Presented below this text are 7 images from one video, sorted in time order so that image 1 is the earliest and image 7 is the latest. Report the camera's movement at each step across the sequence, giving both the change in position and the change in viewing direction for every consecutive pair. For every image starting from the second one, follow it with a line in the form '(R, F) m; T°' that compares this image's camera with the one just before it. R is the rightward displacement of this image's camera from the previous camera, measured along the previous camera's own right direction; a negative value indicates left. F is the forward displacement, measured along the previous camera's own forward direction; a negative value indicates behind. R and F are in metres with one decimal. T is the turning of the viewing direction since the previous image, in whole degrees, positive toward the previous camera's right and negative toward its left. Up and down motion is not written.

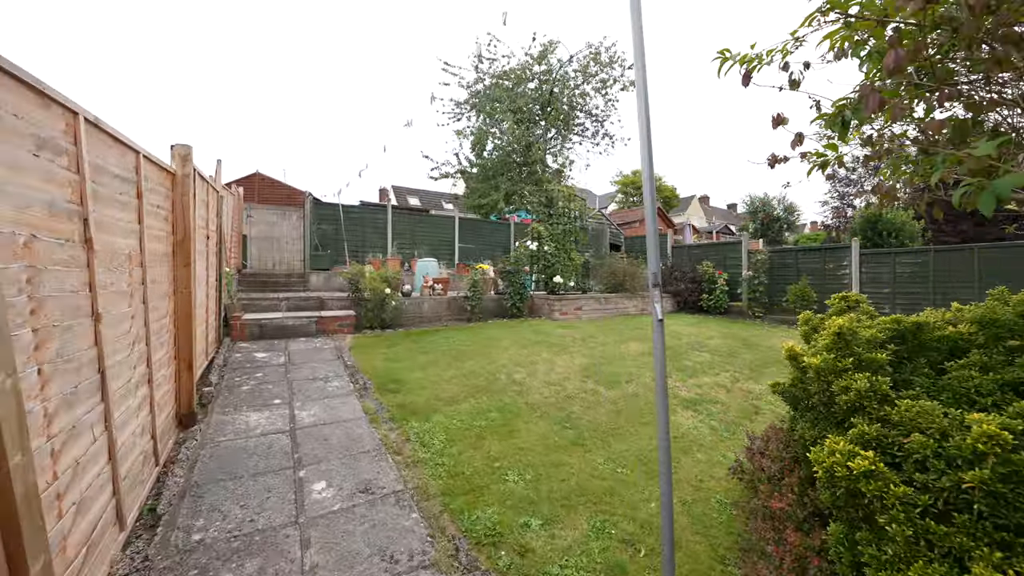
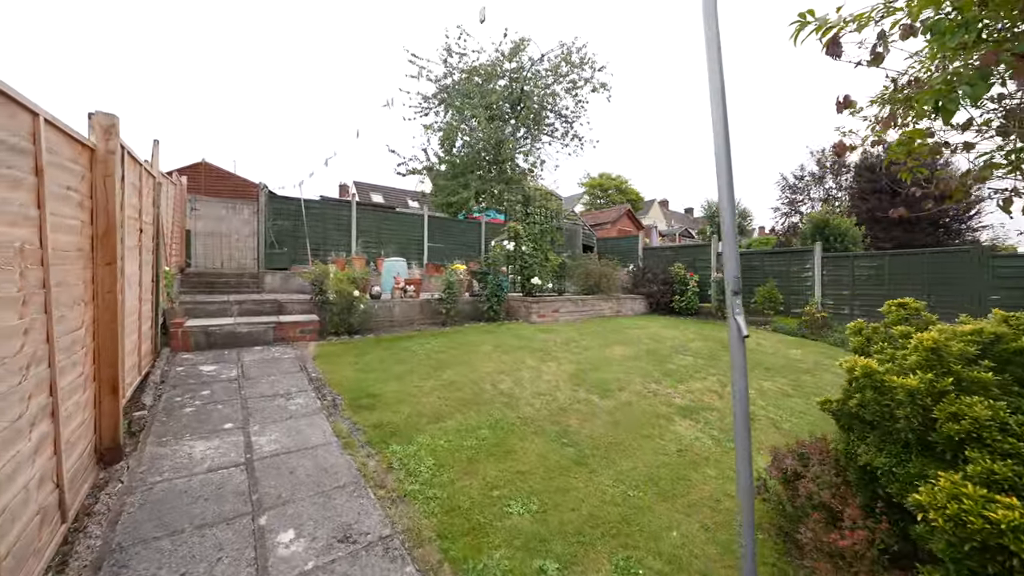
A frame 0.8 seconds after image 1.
(-0.2, +0.3) m; +5°
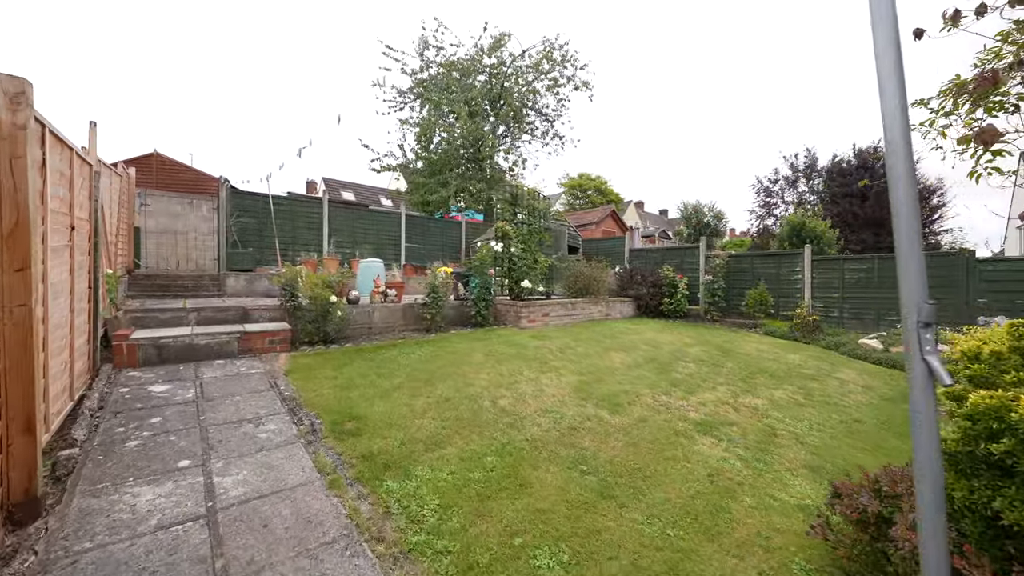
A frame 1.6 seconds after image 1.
(-0.3, +0.3) m; +4°
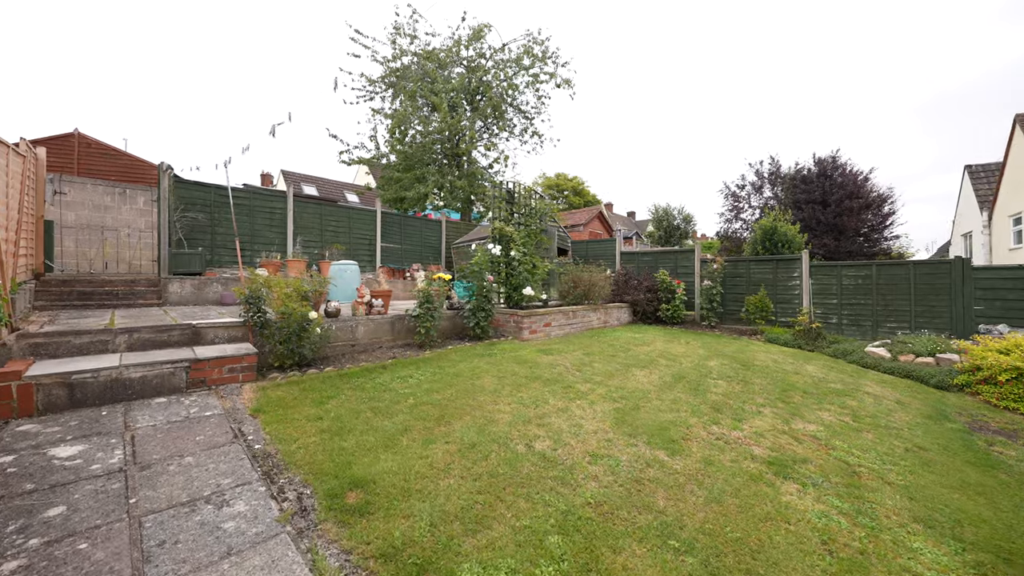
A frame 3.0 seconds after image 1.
(-0.5, +0.7) m; +5°
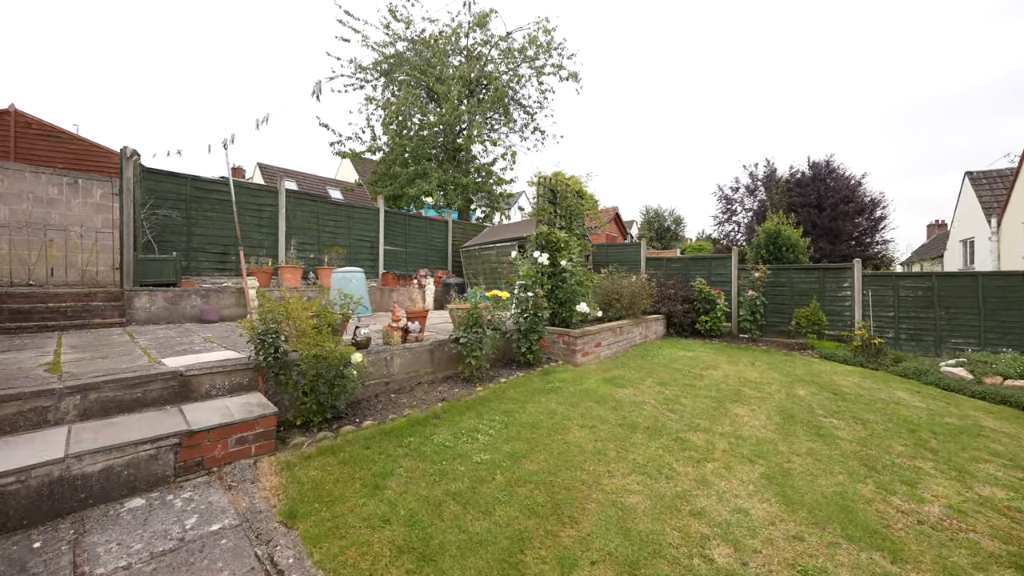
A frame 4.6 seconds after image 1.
(-1.0, +0.9) m; +4°
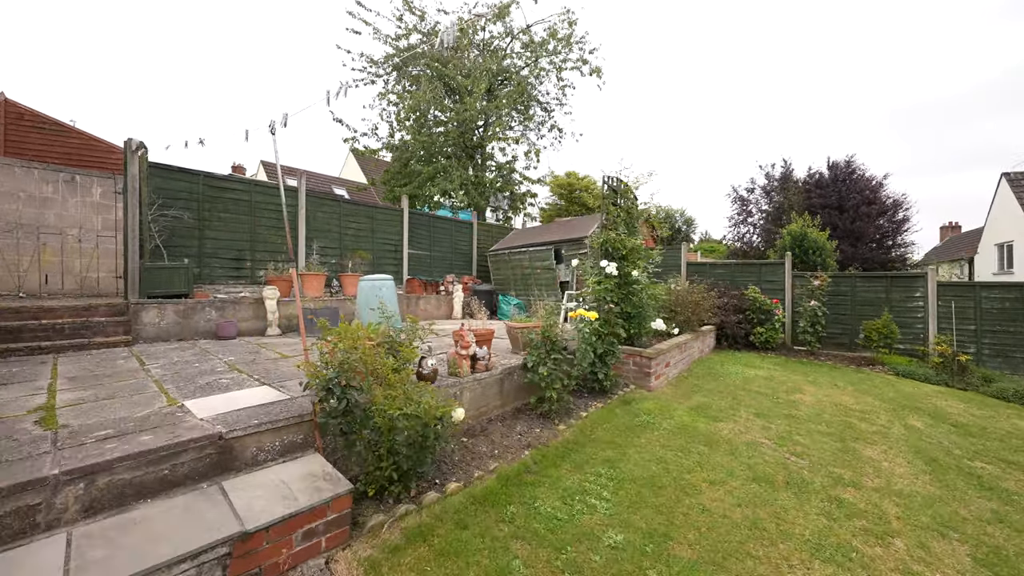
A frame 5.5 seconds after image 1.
(-0.8, +0.6) m; 0°
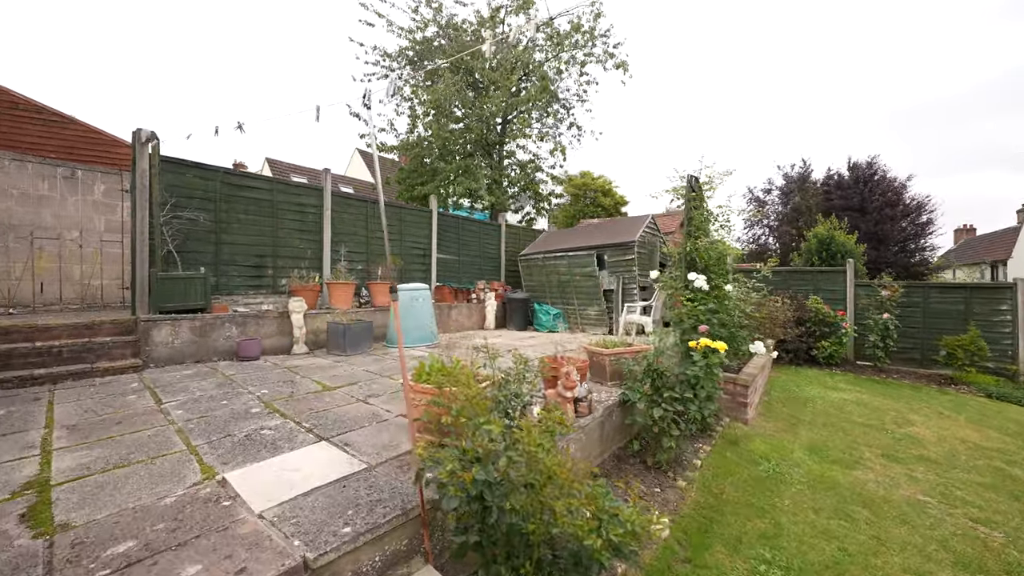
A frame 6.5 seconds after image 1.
(-0.8, +0.6) m; 0°
